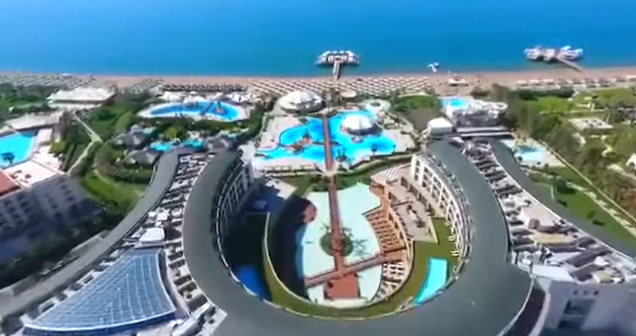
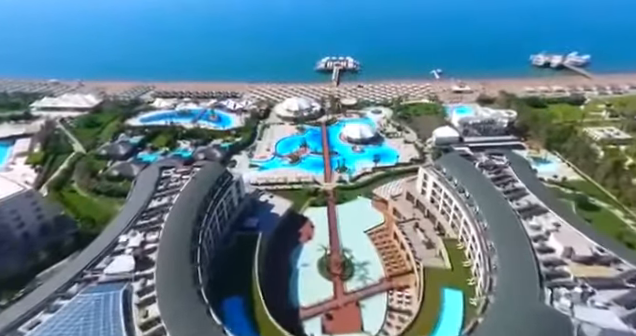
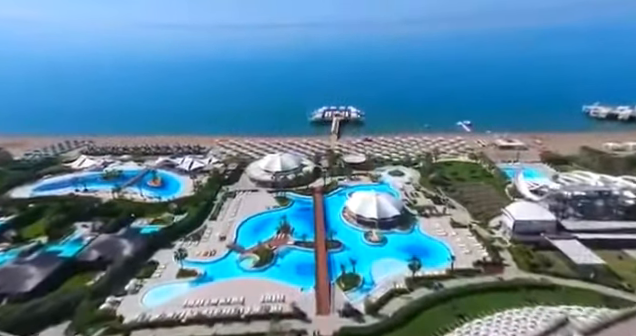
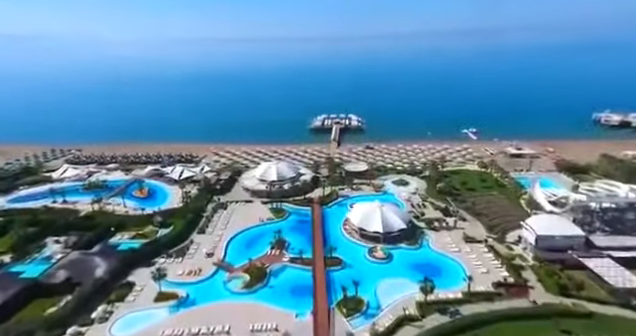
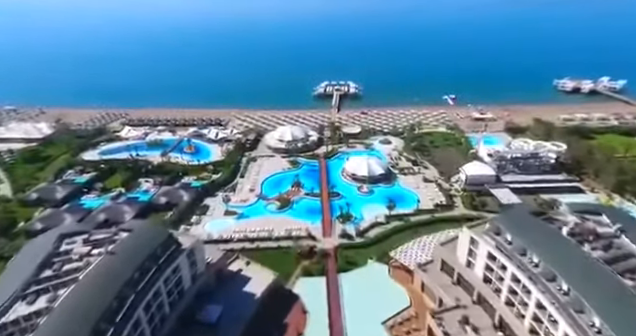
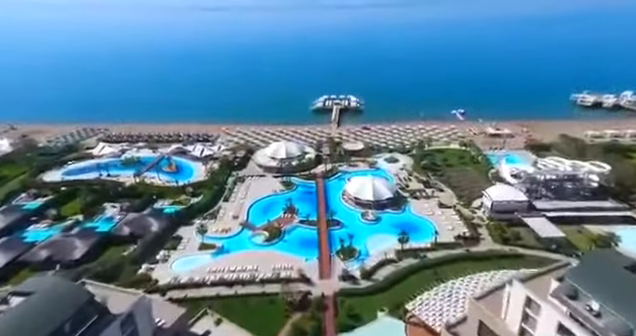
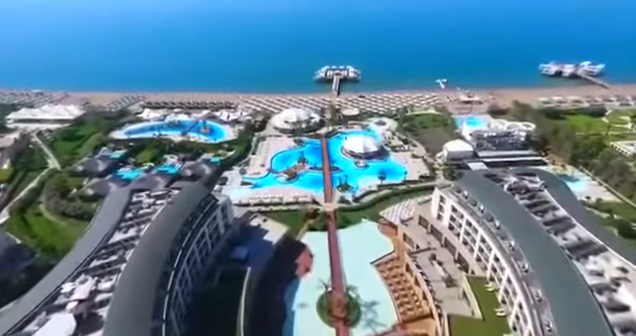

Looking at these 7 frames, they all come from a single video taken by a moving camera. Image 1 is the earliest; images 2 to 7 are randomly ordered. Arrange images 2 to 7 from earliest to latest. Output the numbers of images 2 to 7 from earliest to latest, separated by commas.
2, 7, 5, 6, 3, 4
